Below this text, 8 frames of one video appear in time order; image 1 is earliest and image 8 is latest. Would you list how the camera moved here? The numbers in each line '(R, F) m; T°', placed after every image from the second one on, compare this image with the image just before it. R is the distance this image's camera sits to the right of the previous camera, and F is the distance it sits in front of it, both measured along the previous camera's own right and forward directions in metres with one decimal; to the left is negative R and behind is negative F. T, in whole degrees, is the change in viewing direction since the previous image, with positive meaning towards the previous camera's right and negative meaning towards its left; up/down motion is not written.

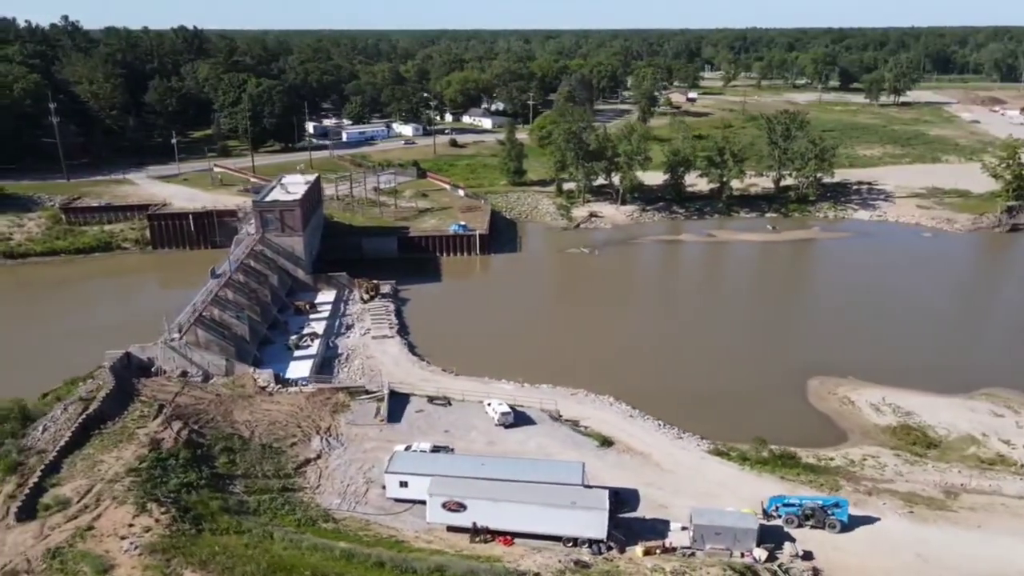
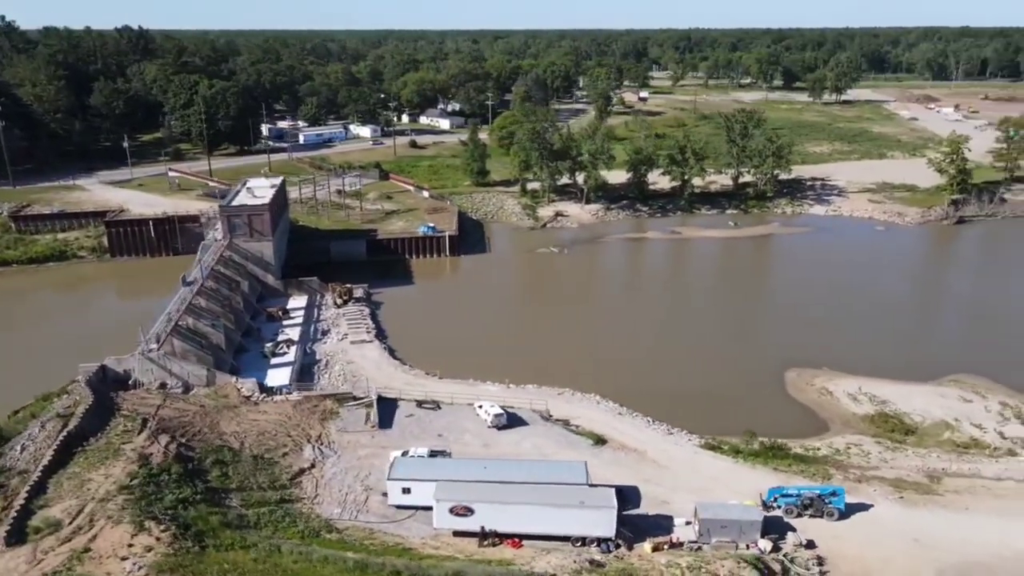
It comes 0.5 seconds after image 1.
(-1.4, +0.1) m; +4°
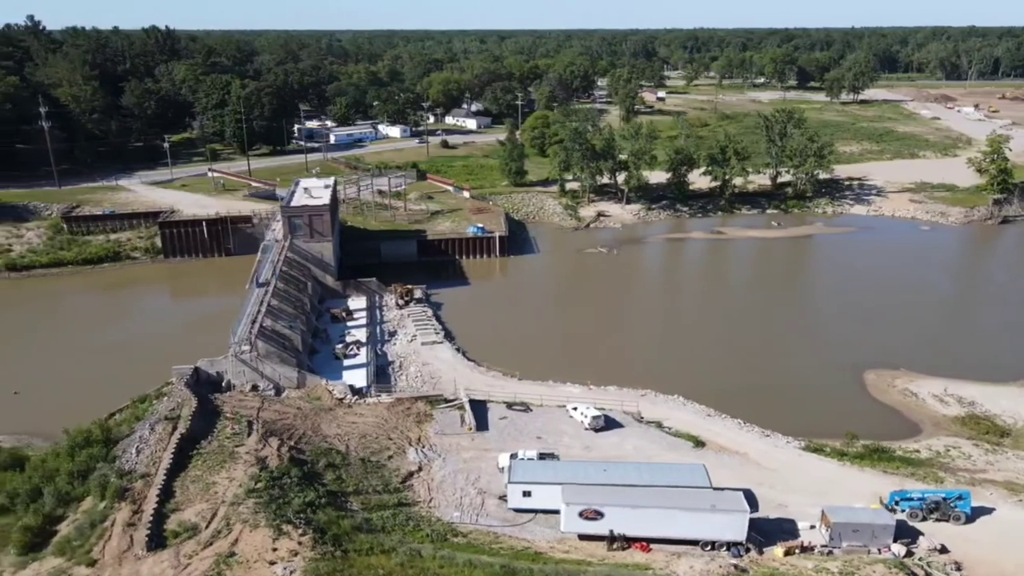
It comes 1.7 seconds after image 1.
(-3.4, +0.2) m; 0°
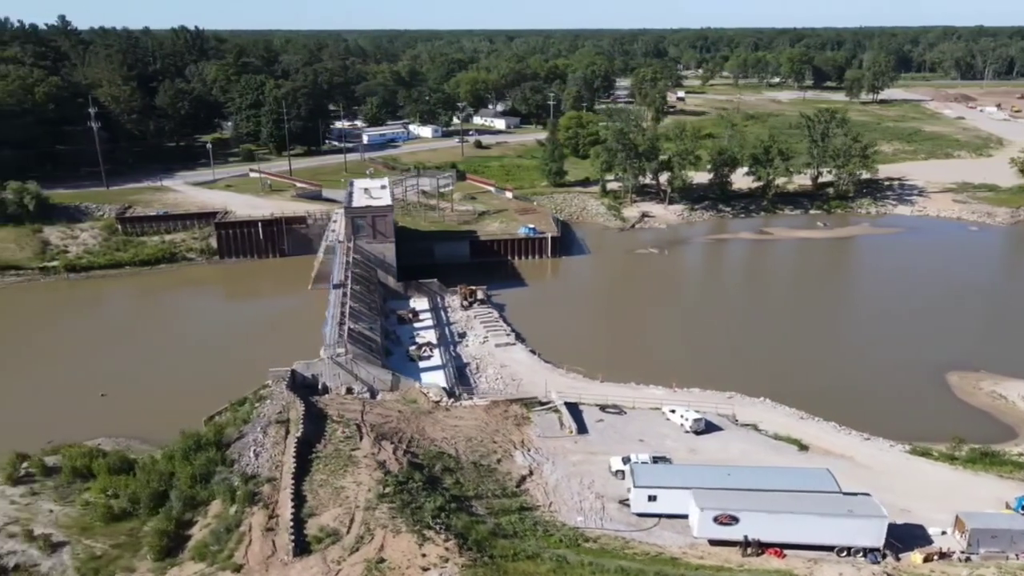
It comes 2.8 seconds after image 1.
(-3.4, +0.2) m; 0°
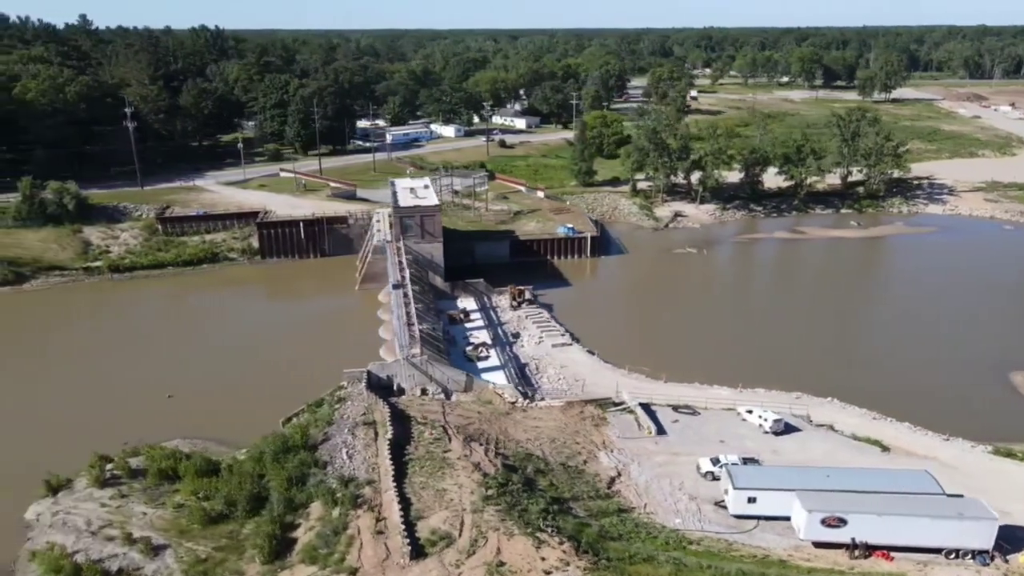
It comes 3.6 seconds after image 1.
(-2.8, +0.2) m; 0°
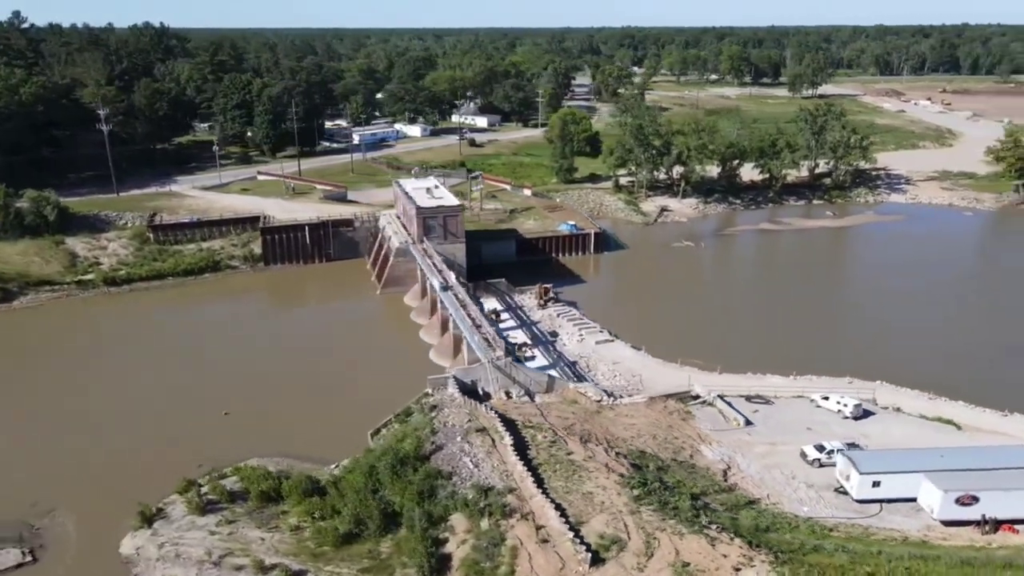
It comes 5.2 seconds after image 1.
(-5.6, +0.7) m; +6°
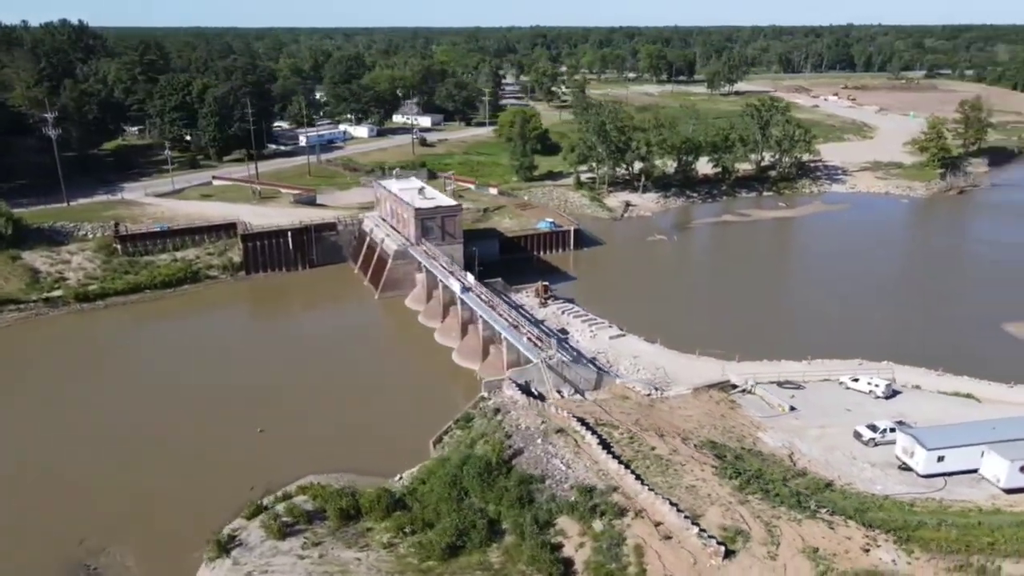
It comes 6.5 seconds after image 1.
(-4.6, +0.6) m; +7°
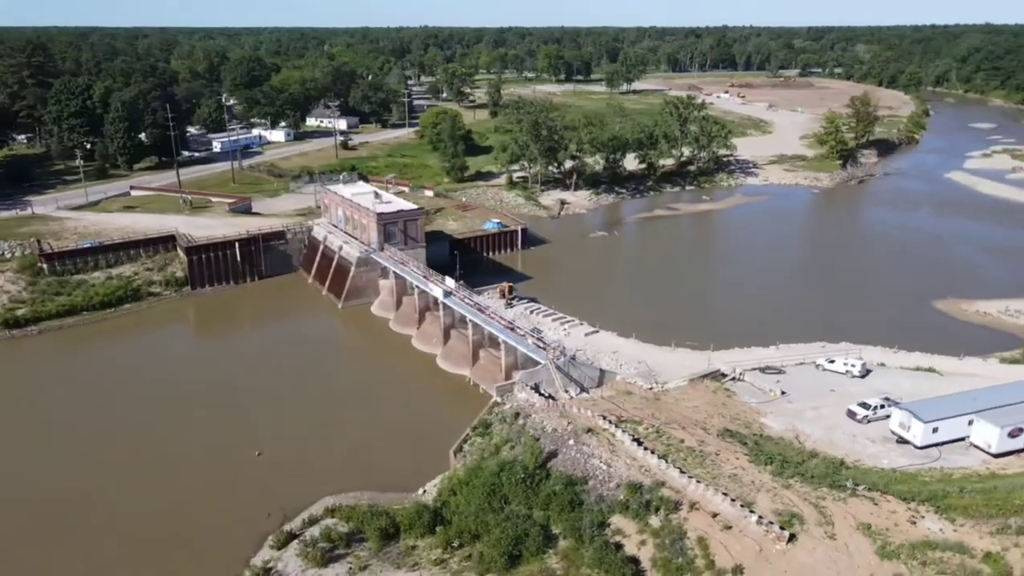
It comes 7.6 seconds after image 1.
(-3.6, +0.5) m; +8°
